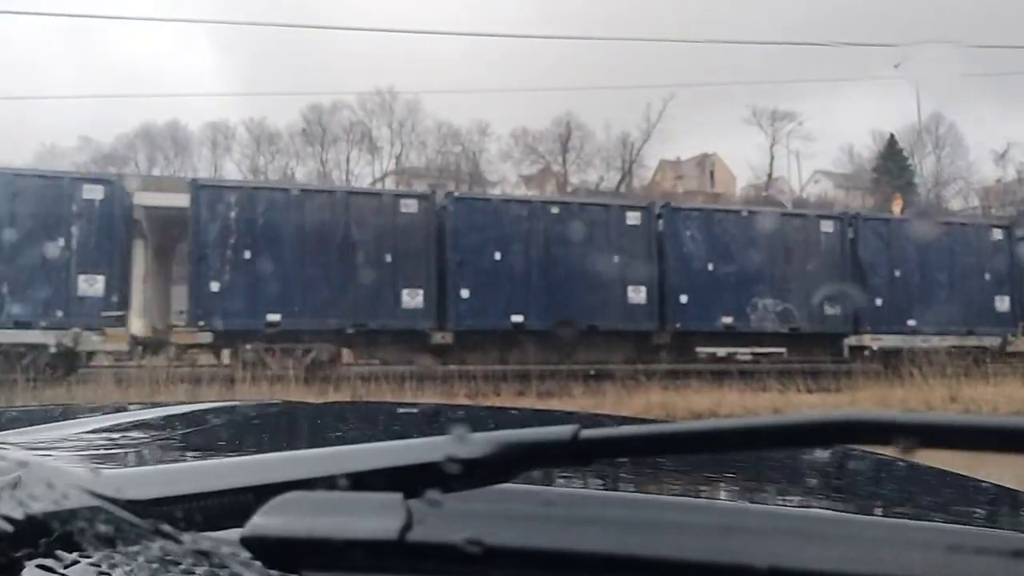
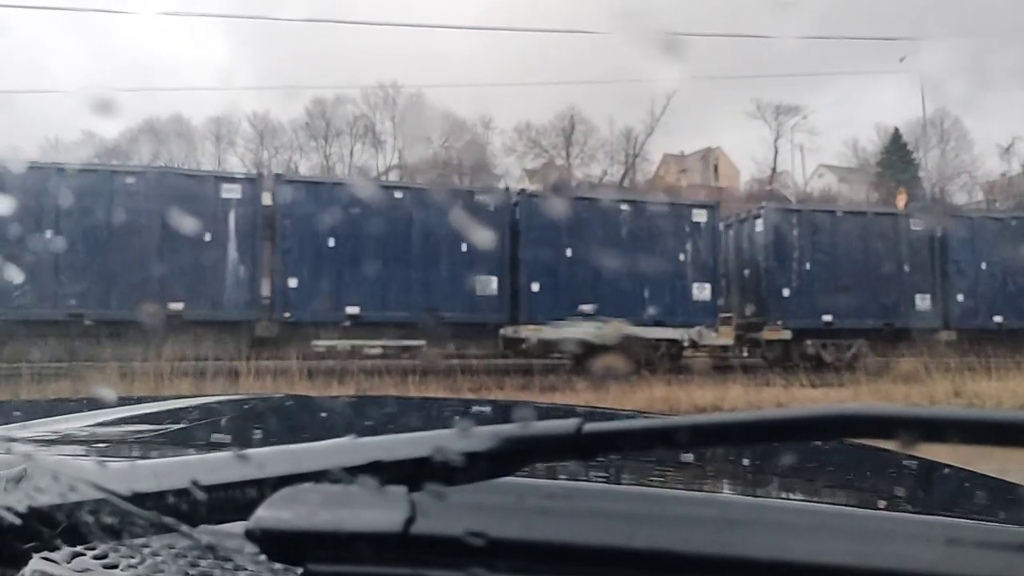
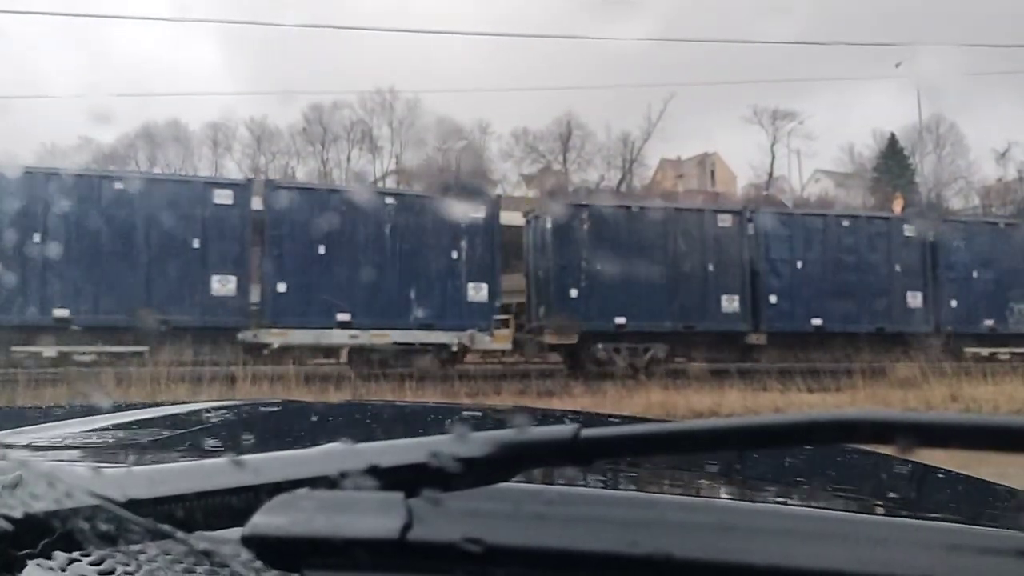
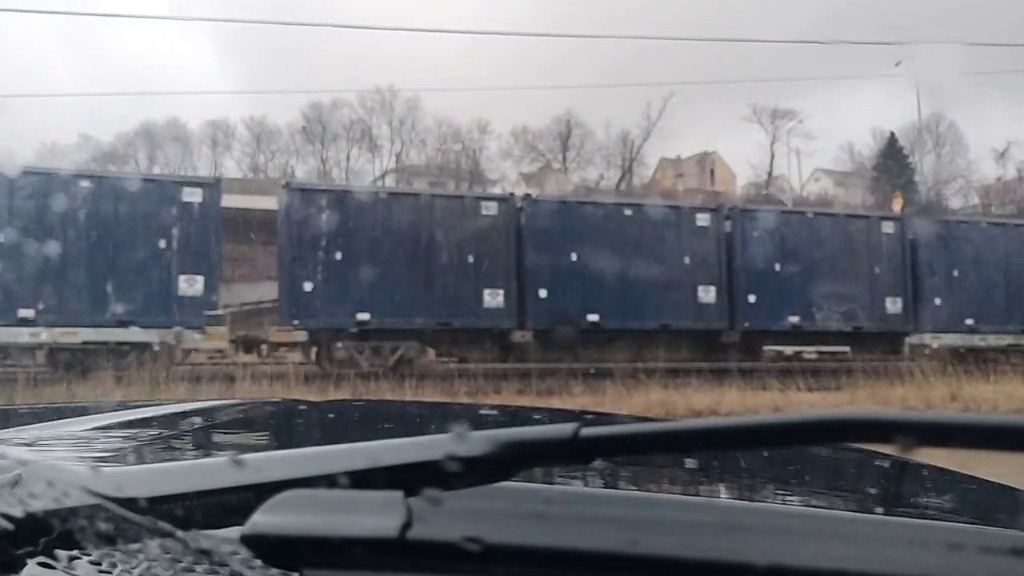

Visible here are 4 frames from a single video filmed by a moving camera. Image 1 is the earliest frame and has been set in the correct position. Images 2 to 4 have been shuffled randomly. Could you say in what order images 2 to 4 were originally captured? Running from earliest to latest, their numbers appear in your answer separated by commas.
4, 3, 2
